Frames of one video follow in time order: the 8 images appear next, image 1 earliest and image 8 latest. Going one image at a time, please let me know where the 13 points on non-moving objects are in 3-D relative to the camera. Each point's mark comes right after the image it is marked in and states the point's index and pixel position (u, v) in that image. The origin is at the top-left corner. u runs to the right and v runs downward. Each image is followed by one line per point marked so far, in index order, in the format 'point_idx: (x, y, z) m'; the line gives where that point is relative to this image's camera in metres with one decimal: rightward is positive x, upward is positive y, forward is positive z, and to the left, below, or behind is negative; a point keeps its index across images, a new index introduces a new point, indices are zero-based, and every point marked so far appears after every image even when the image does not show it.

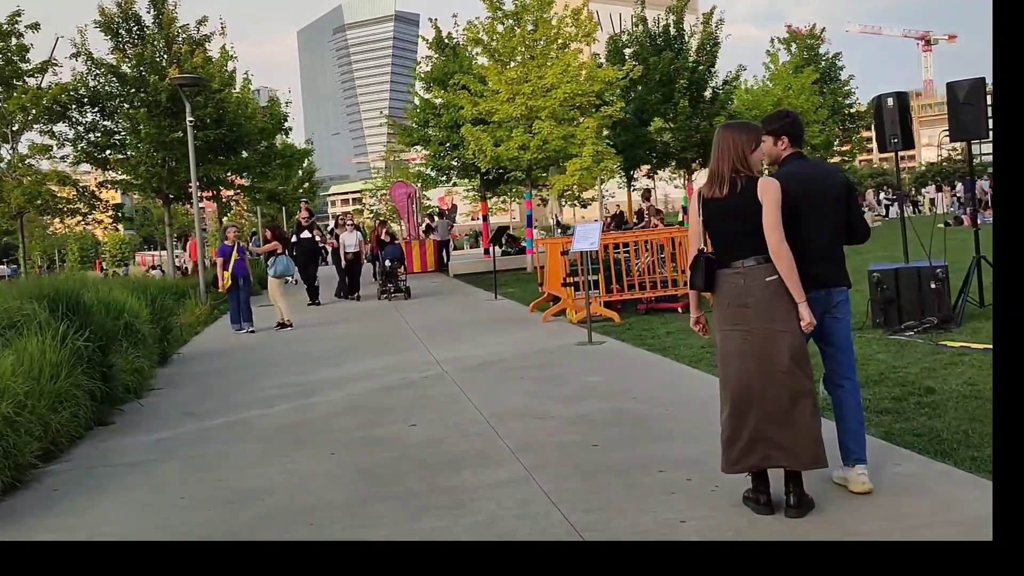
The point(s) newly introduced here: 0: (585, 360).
0: (+0.7, -0.7, +9.1) m
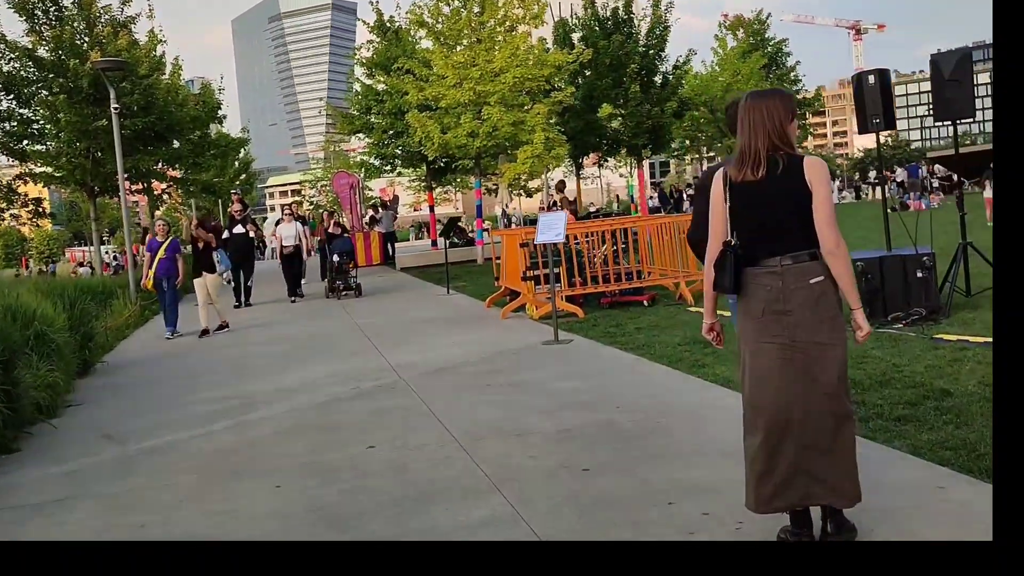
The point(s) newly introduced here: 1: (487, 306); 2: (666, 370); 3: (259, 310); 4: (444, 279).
0: (+0.4, -0.7, +8.4) m
1: (-0.4, -0.3, +13.1) m
2: (+1.3, -0.7, +7.3) m
3: (-3.7, -0.4, +12.9) m
4: (-1.4, +0.2, +18.2) m
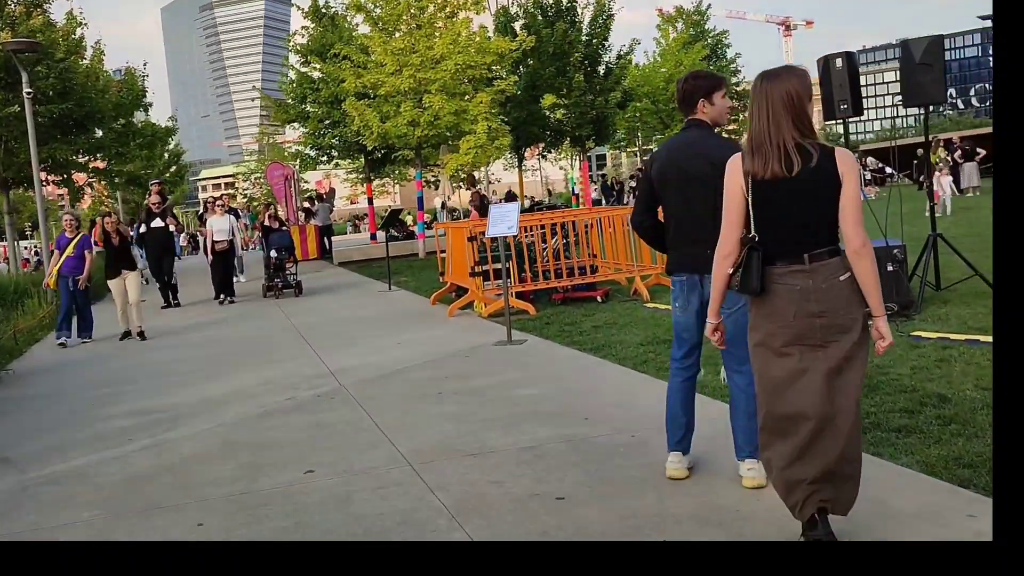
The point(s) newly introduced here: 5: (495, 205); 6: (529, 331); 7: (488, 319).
0: (0.0, -0.6, +7.8) m
1: (-1.1, -0.2, +12.5) m
2: (+0.9, -0.7, +6.7) m
3: (-4.4, -0.3, +12.0) m
4: (-2.5, +0.3, +17.4) m
5: (-0.2, +0.8, +9.0) m
6: (+0.2, -0.5, +9.4) m
7: (-0.3, -0.4, +10.8) m
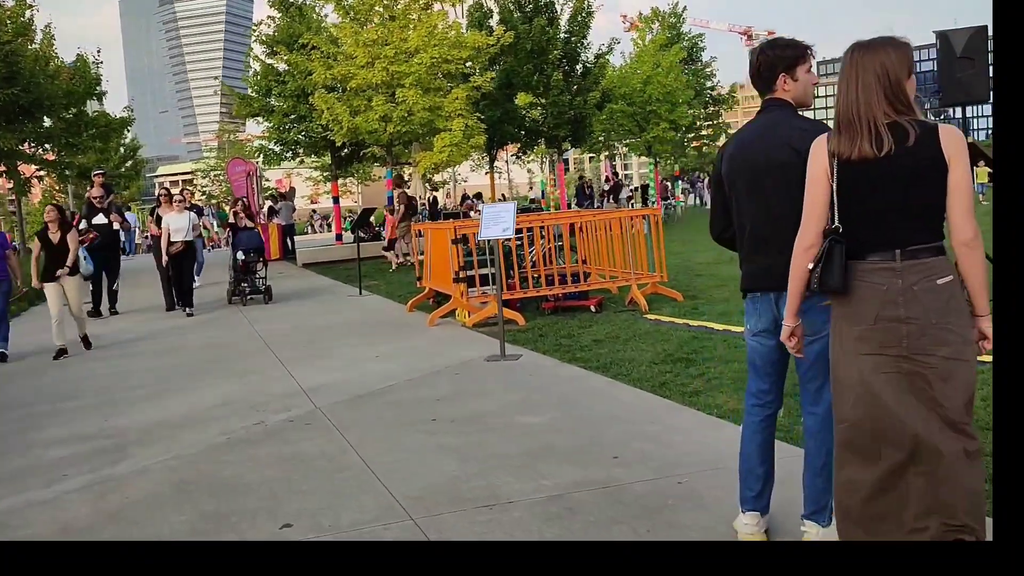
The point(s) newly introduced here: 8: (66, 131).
0: (-0.1, -0.7, +6.9) m
1: (-1.3, -0.3, +11.5) m
2: (+0.9, -0.7, +5.9) m
3: (-4.6, -0.4, +10.9) m
4: (-2.9, +0.2, +16.4) m
5: (-0.2, +0.8, +8.1) m
6: (+0.1, -0.5, +8.5) m
7: (-0.4, -0.5, +9.9) m
8: (-9.9, +3.5, +19.7) m
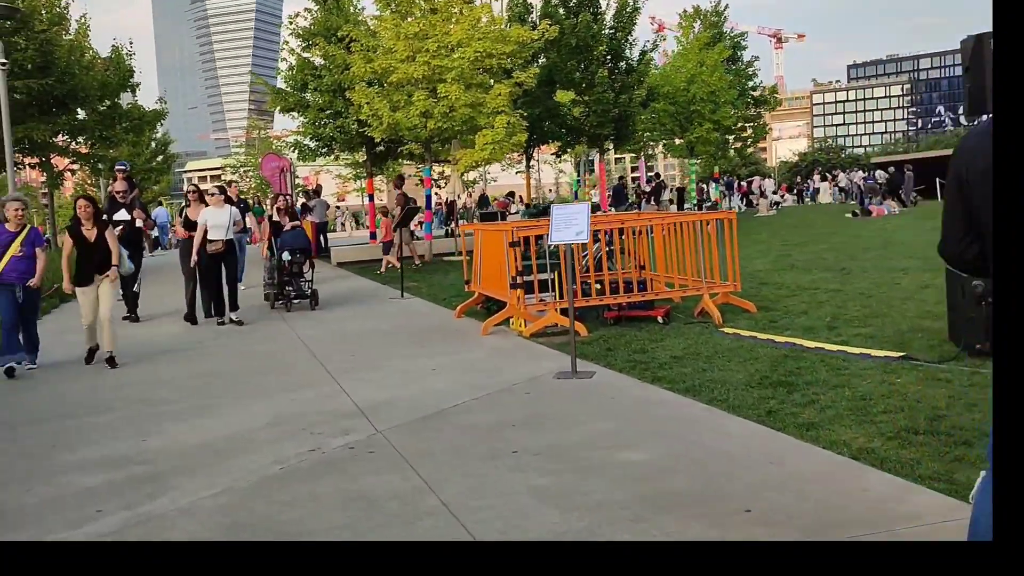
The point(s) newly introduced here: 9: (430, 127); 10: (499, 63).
0: (+0.5, -0.8, +6.1) m
1: (-0.7, -0.4, +10.8) m
2: (+1.5, -0.8, +5.1) m
3: (-3.9, -0.4, +10.2) m
4: (-2.1, +0.2, +15.7) m
5: (+0.4, +0.7, +7.3) m
6: (+0.7, -0.6, +7.8) m
7: (+0.2, -0.5, +9.2) m
8: (-8.9, +3.6, +19.2) m
9: (-1.7, +3.3, +18.3) m
10: (-0.3, +4.8, +19.1) m
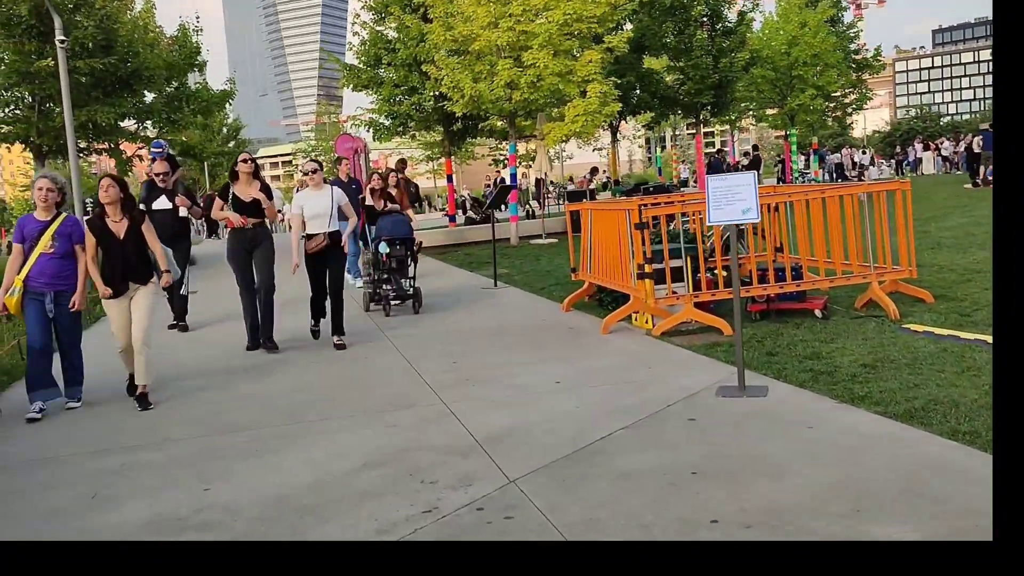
0: (+1.4, -0.8, +4.6) m
1: (+0.6, -0.2, +9.4) m
2: (+2.3, -0.8, +3.5) m
3: (-2.7, -0.3, +9.0) m
4: (-0.5, +0.4, +14.4) m
5: (+1.3, +0.7, +5.8) m
6: (+1.7, -0.6, +6.3) m
7: (+1.3, -0.5, +7.7) m
8: (-7.1, +3.8, +18.2) m
9: (+0.1, +3.6, +16.9) m
10: (+1.5, +5.1, +17.5) m
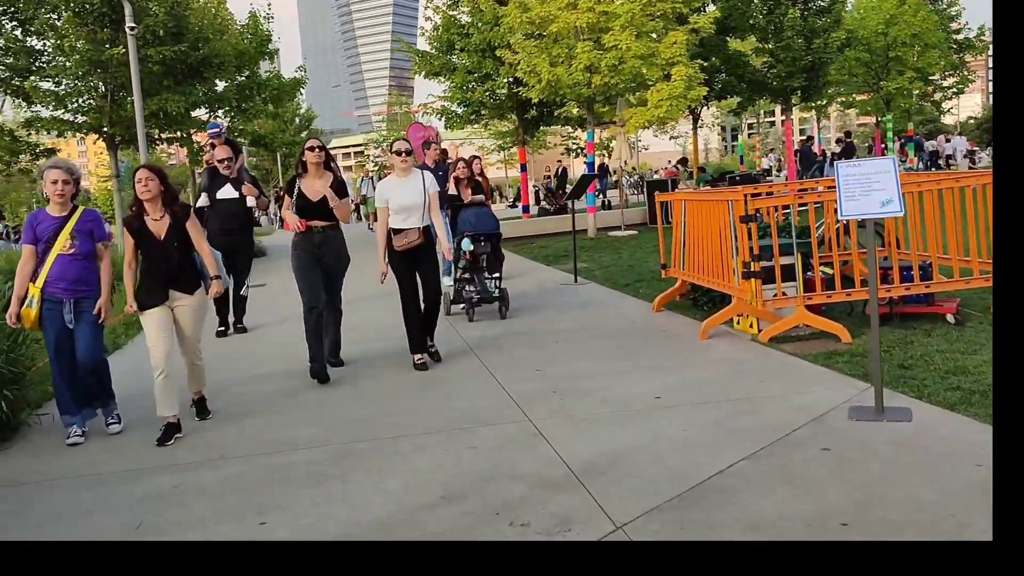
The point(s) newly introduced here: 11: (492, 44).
0: (+1.8, -0.8, +3.8) m
1: (+1.4, -0.2, +8.5) m
2: (+2.6, -0.9, +2.6) m
3: (-1.9, -0.3, +8.5) m
4: (+0.7, +0.4, +13.6) m
5: (+1.9, +0.7, +4.9) m
6: (+2.3, -0.6, +5.4) m
7: (+2.0, -0.5, +6.8) m
8: (-5.5, +3.9, +18.0) m
9: (+1.5, +3.7, +16.0) m
10: (+3.0, +5.2, +16.5) m
11: (-0.5, +5.4, +19.5) m
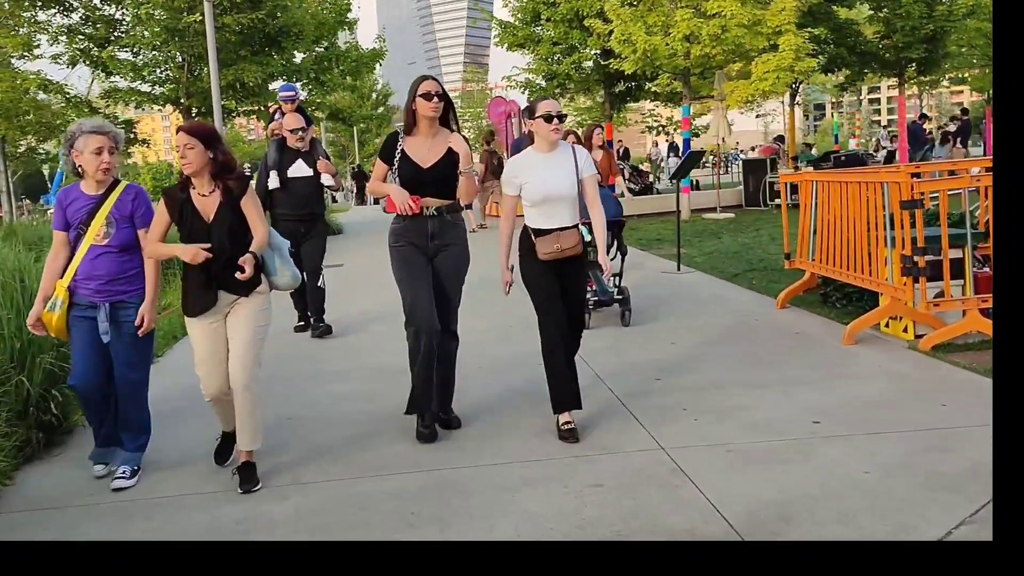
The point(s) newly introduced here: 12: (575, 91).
0: (+2.3, -0.9, +2.7) m
1: (+2.3, -0.2, +7.5) m
2: (+3.0, -1.0, +1.5) m
3: (-1.0, -0.2, +7.7) m
4: (+2.0, +0.6, +12.6) m
5: (+2.5, +0.7, +3.8) m
6: (+2.9, -0.6, +4.3) m
7: (+2.7, -0.5, +5.7) m
8: (-3.8, +4.3, +17.3) m
9: (+3.0, +3.9, +14.8) m
10: (+4.6, +5.4, +15.1) m
11: (+1.4, +5.7, +18.4) m
12: (+1.4, +4.5, +19.8) m
